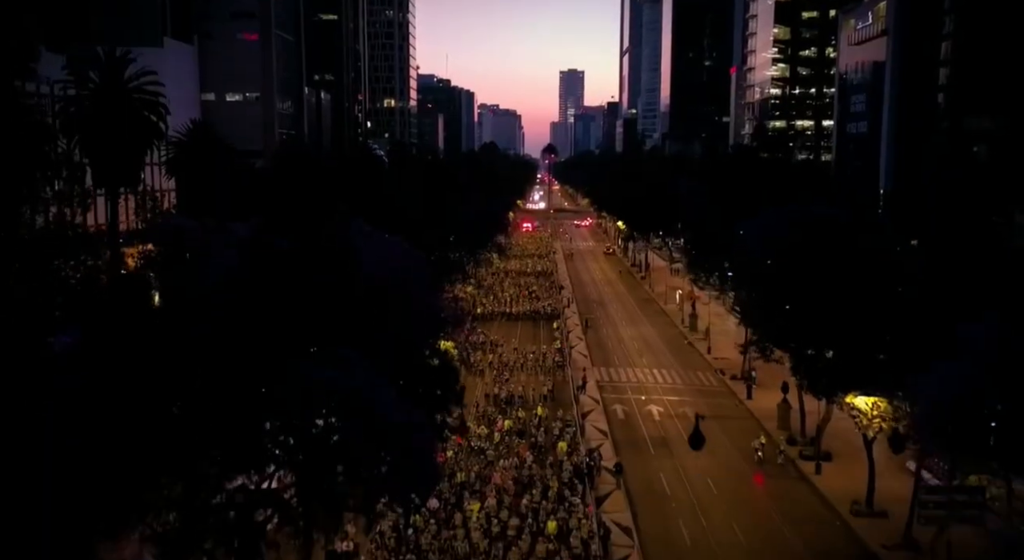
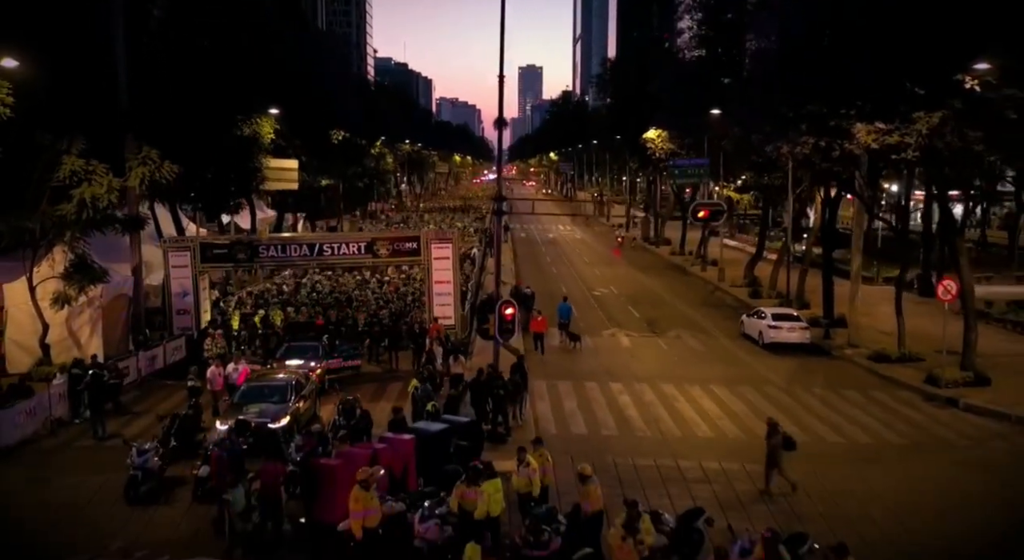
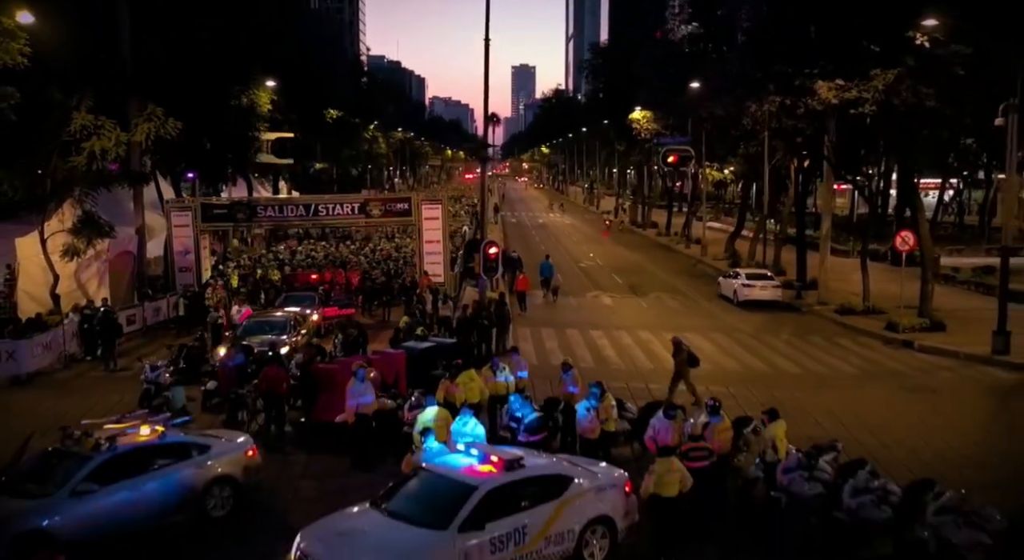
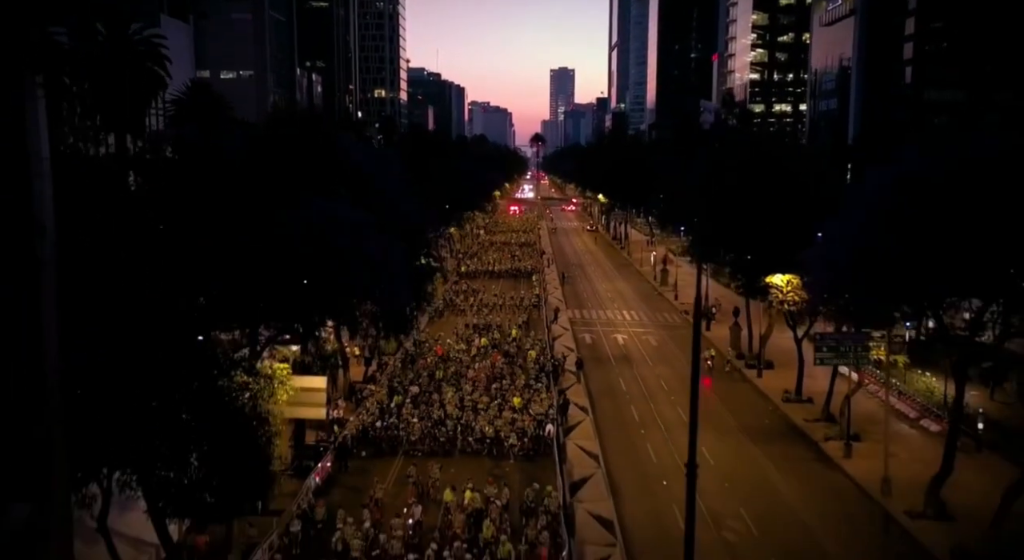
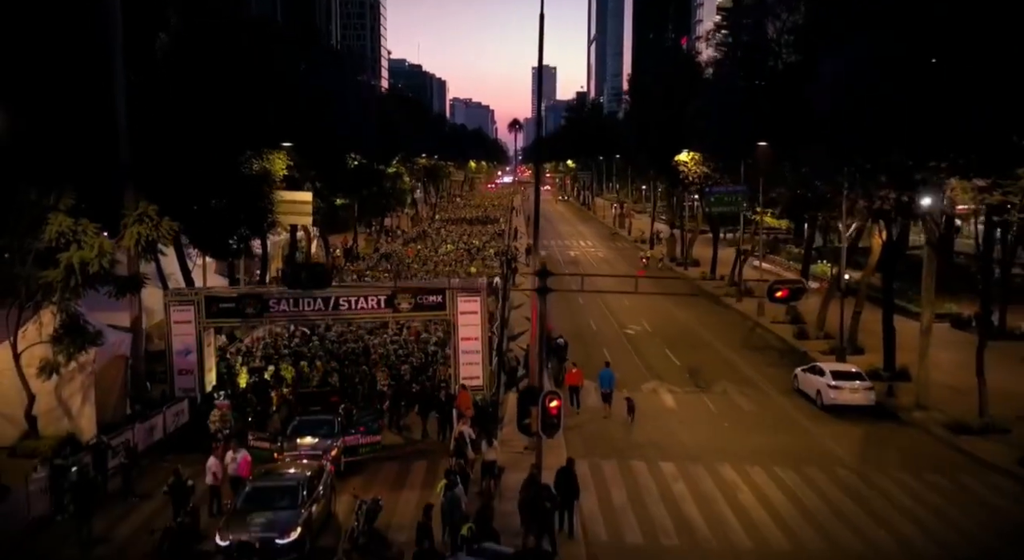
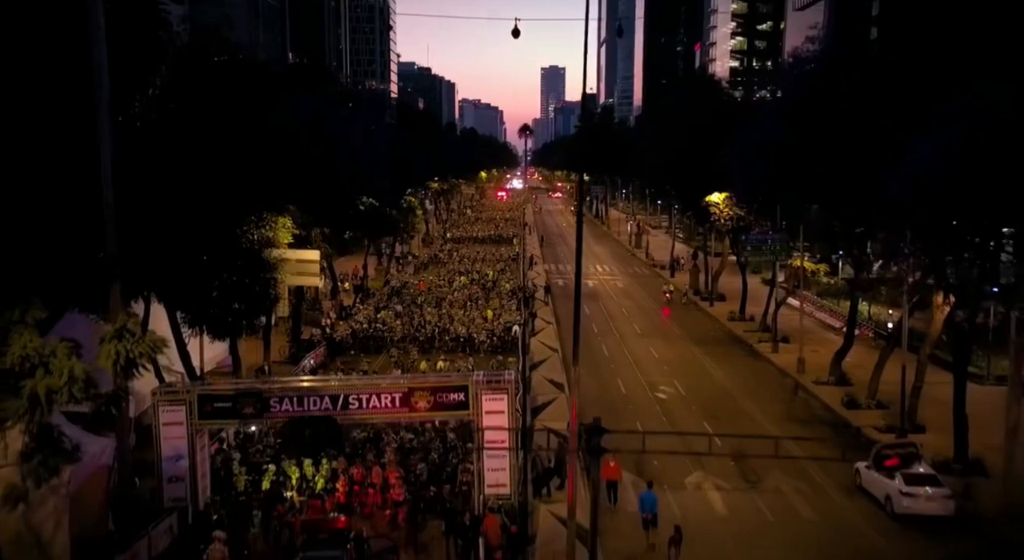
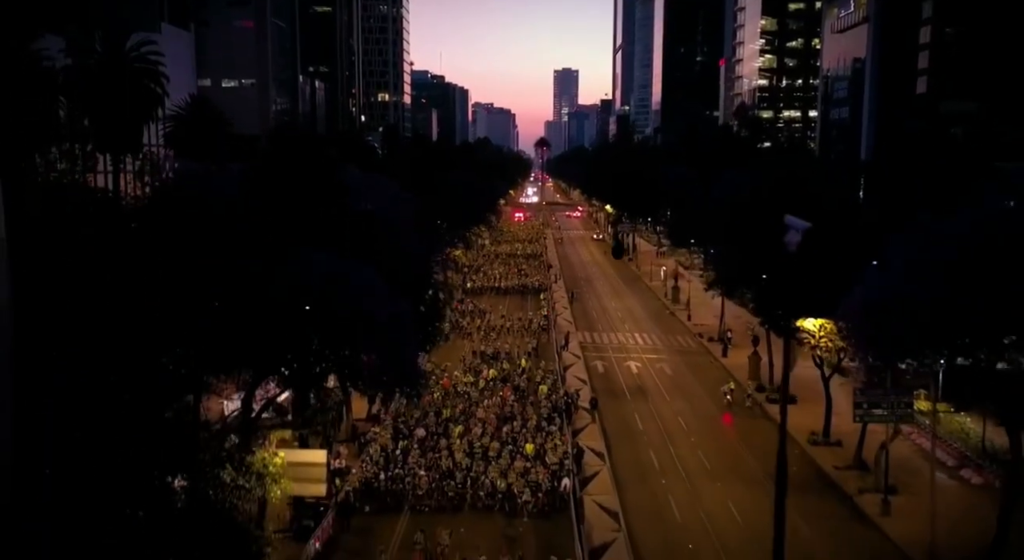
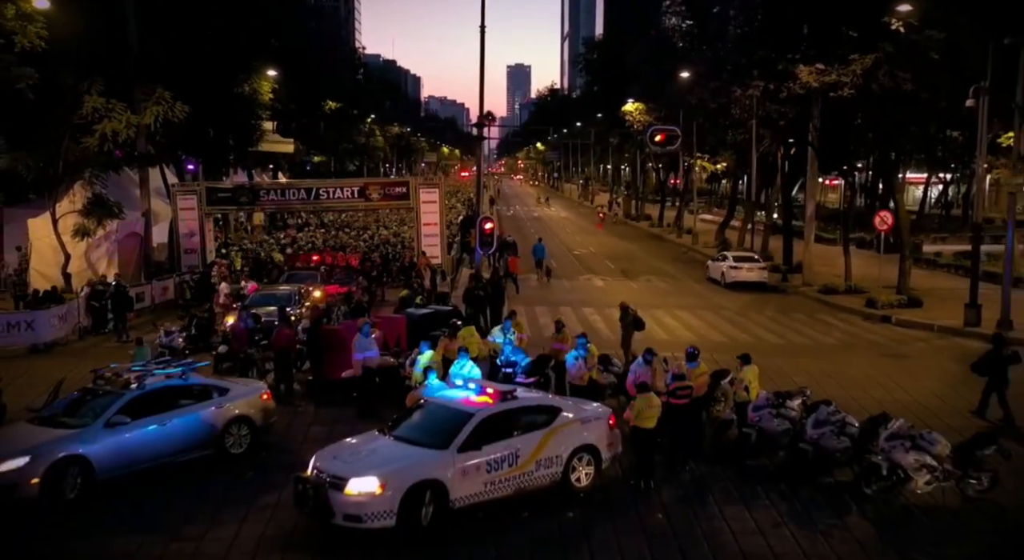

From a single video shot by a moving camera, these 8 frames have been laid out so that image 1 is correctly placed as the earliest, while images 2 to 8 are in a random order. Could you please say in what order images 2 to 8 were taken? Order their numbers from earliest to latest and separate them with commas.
7, 4, 6, 5, 2, 3, 8
